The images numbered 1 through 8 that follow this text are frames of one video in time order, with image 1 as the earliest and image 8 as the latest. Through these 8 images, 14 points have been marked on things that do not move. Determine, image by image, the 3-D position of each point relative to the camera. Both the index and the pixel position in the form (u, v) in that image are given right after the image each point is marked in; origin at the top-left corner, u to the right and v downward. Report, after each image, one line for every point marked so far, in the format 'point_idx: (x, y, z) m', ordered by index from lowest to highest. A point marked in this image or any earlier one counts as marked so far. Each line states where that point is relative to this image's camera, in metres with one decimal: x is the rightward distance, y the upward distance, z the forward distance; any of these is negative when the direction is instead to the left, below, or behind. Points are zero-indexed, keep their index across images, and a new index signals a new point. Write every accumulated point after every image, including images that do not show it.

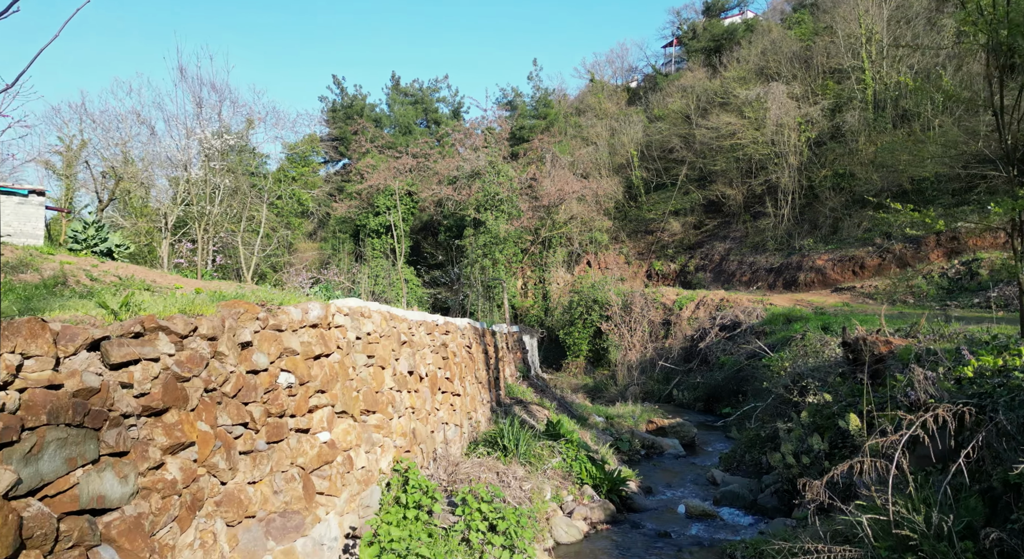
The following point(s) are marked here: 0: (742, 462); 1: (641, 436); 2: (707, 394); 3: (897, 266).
0: (+2.6, -2.1, +8.1) m
1: (+1.8, -2.2, +9.7) m
2: (+4.0, -2.3, +14.4) m
3: (+9.6, +0.3, +18.0) m
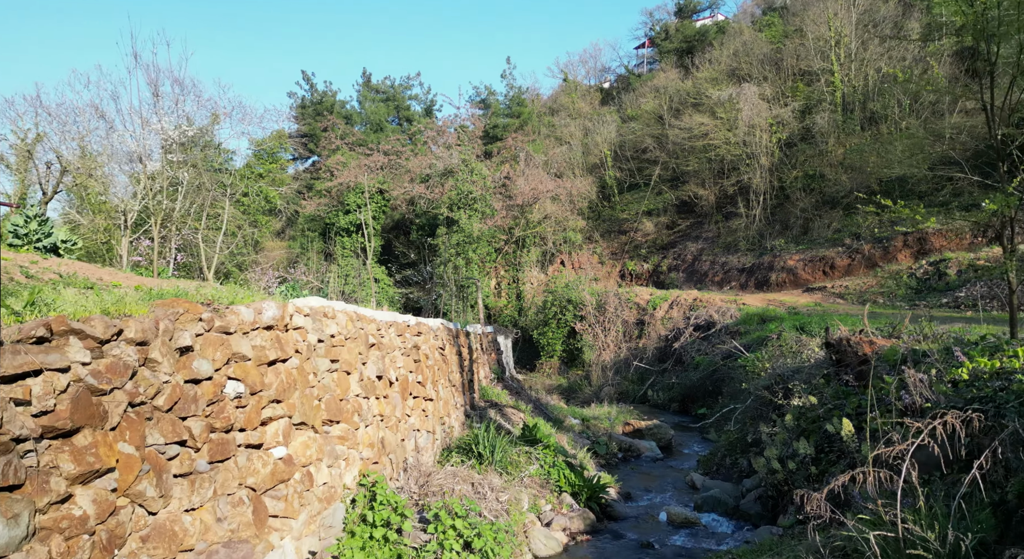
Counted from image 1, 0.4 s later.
0: (+2.4, -2.1, +7.9) m
1: (+1.4, -2.1, +9.5) m
2: (+3.4, -2.3, +14.3) m
3: (+8.9, +0.3, +18.1) m
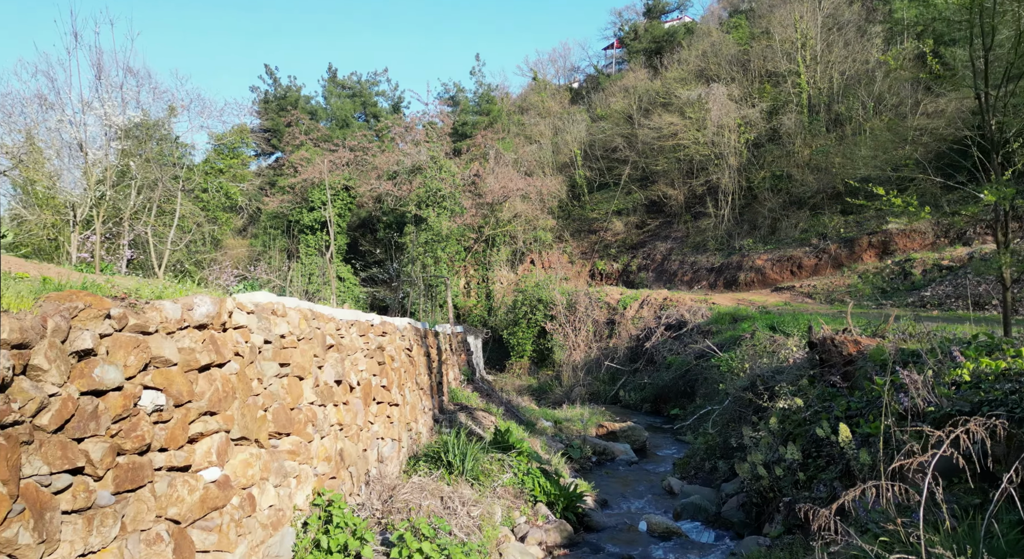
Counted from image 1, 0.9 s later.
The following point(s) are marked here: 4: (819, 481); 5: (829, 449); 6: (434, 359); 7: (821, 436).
0: (+2.0, -2.1, +7.6) m
1: (+1.0, -2.1, +9.2) m
2: (+2.8, -2.3, +14.1) m
3: (+8.1, +0.3, +18.1) m
4: (+2.1, -1.4, +4.8) m
5: (+2.2, -1.2, +4.9) m
6: (-0.9, -1.0, +8.2) m
7: (+2.2, -1.1, +5.1) m
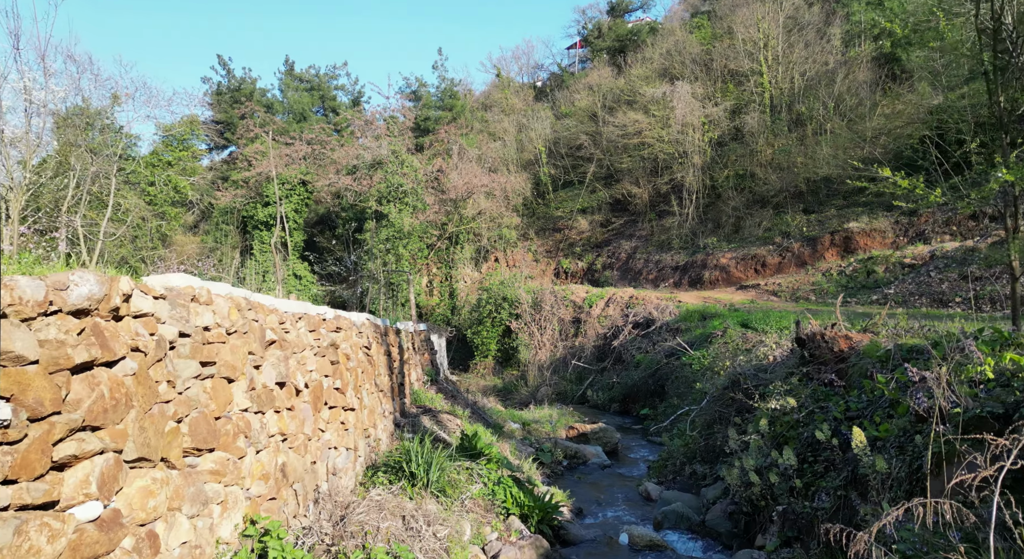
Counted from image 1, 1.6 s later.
0: (+1.7, -2.0, +7.2) m
1: (+0.6, -2.0, +8.7) m
2: (+2.1, -2.2, +13.7) m
3: (+7.2, +0.4, +18.0) m
4: (+1.9, -1.3, +4.3) m
5: (+2.0, -1.1, +4.4) m
6: (-1.3, -0.9, +7.6) m
7: (+2.0, -1.1, +4.6) m
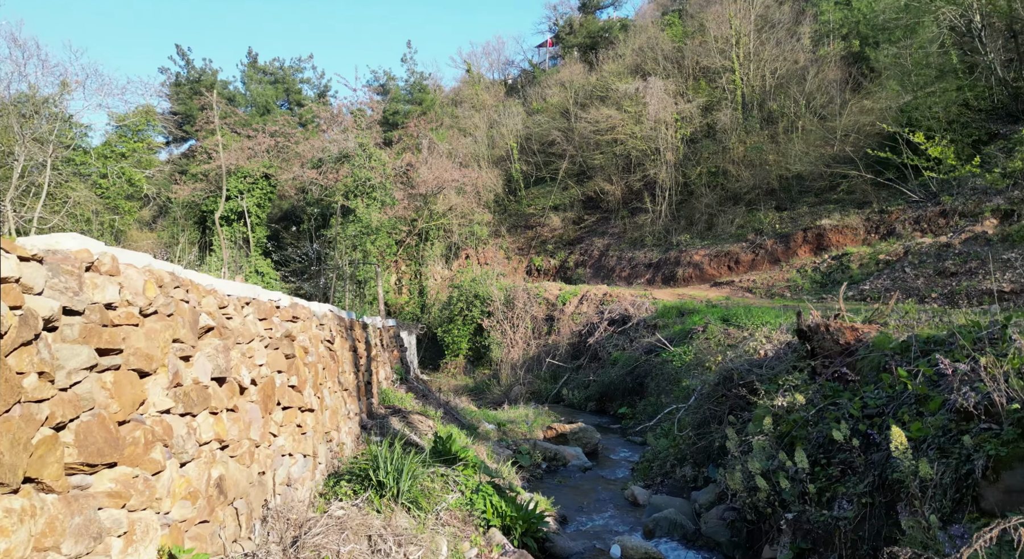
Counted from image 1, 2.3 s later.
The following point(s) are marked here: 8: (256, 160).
0: (+1.5, -1.9, +6.8) m
1: (+0.3, -1.9, +8.2) m
2: (+1.6, -2.1, +13.2) m
3: (+6.5, +0.5, +17.8) m
4: (+1.8, -1.2, +3.9) m
5: (+1.9, -1.0, +4.0) m
6: (-1.5, -0.8, +7.0) m
7: (+1.9, -1.0, +4.2) m
8: (-7.0, +3.3, +19.3) m
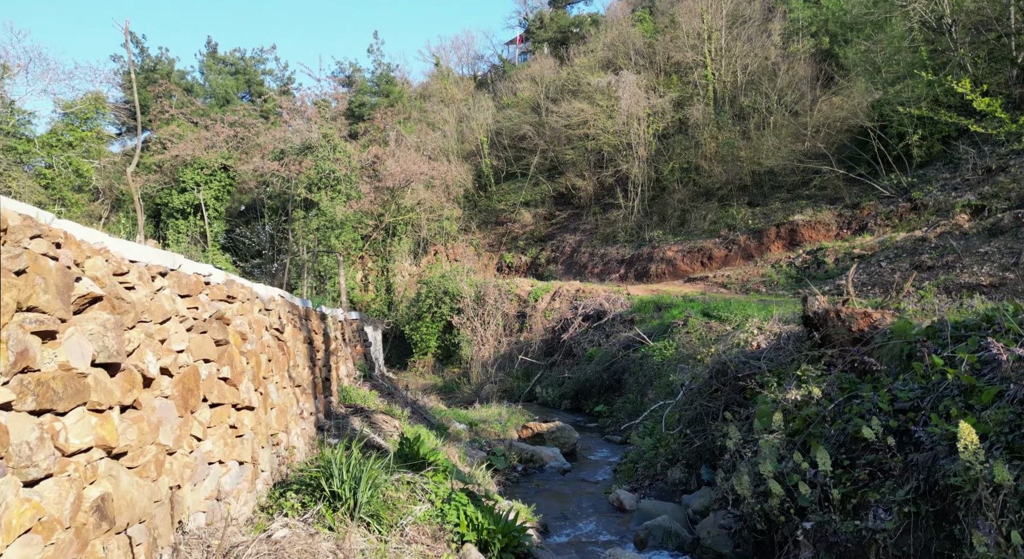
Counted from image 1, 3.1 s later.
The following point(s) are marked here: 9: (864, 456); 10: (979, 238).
0: (+1.3, -1.8, +6.2) m
1: (+0.1, -1.8, +7.6) m
2: (+1.1, -2.0, +12.7) m
3: (+5.8, +0.6, +17.4) m
4: (+1.7, -1.1, +3.4) m
5: (+1.8, -0.9, +3.5) m
6: (-1.7, -0.6, +6.3) m
7: (+1.8, -0.8, +3.7) m
8: (-7.8, +3.4, +18.4) m
9: (+1.8, -0.9, +3.6) m
10: (+8.6, +0.8, +13.0) m
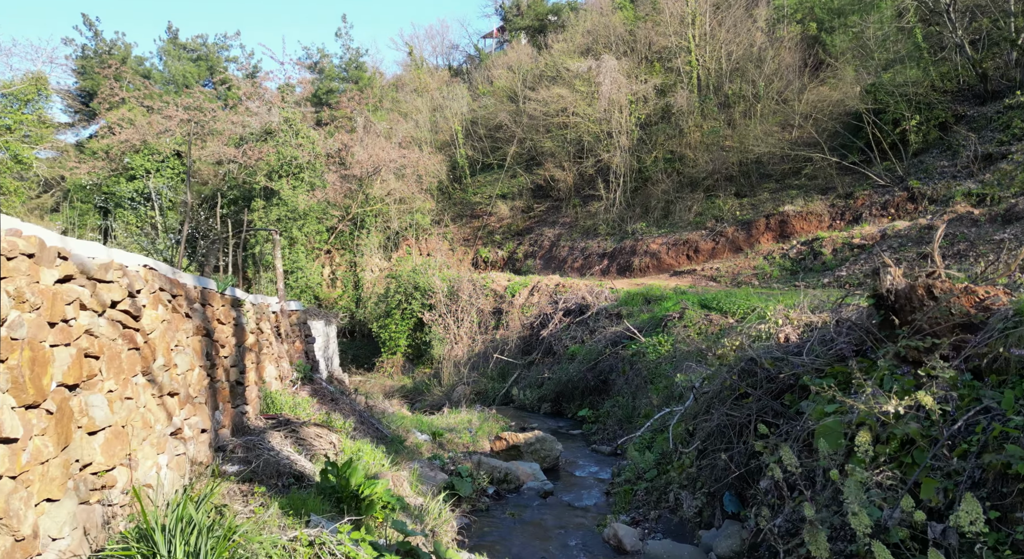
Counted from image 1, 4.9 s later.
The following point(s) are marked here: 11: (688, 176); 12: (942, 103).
0: (+1.0, -1.6, +4.8) m
1: (-0.2, -1.6, +6.2) m
2: (+0.7, -1.8, +11.3) m
3: (+5.2, +0.8, +16.2) m
4: (+1.6, -0.9, +2.0) m
5: (+1.7, -0.7, +2.1) m
6: (-2.0, -0.5, +4.9) m
7: (+1.6, -0.6, +2.3) m
8: (-8.4, +3.6, +16.7) m
9: (+1.6, -0.7, +2.2) m
10: (+8.1, +1.0, +11.8) m
11: (+5.0, +3.0, +19.5) m
12: (+9.3, +3.9, +15.2) m
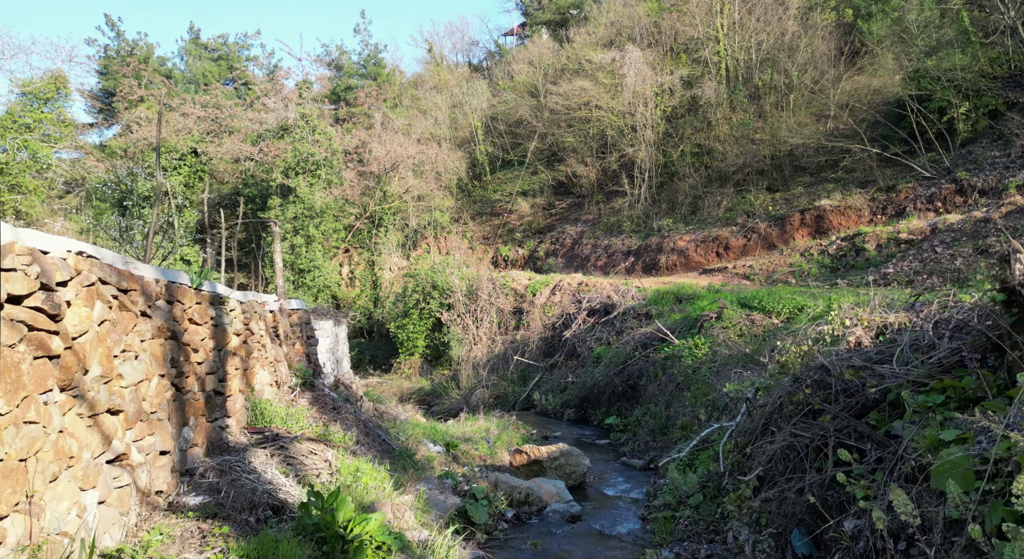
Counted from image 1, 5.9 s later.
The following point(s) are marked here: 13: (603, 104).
0: (+1.2, -1.5, +4.0) m
1: (0.0, -1.6, +5.4) m
2: (+1.0, -1.8, +10.5) m
3: (+5.7, +0.8, +15.3) m
4: (+1.6, -0.8, +1.2) m
5: (+1.7, -0.6, +1.3) m
6: (-1.8, -0.4, +4.2) m
7: (+1.7, -0.6, +1.5) m
8: (-7.9, +3.6, +16.2) m
9: (+1.7, -0.7, +1.4) m
10: (+8.5, +1.0, +10.8) m
11: (+5.6, +3.0, +18.6) m
12: (+9.8, +3.9, +14.1) m
13: (+2.6, +5.2, +19.7) m
